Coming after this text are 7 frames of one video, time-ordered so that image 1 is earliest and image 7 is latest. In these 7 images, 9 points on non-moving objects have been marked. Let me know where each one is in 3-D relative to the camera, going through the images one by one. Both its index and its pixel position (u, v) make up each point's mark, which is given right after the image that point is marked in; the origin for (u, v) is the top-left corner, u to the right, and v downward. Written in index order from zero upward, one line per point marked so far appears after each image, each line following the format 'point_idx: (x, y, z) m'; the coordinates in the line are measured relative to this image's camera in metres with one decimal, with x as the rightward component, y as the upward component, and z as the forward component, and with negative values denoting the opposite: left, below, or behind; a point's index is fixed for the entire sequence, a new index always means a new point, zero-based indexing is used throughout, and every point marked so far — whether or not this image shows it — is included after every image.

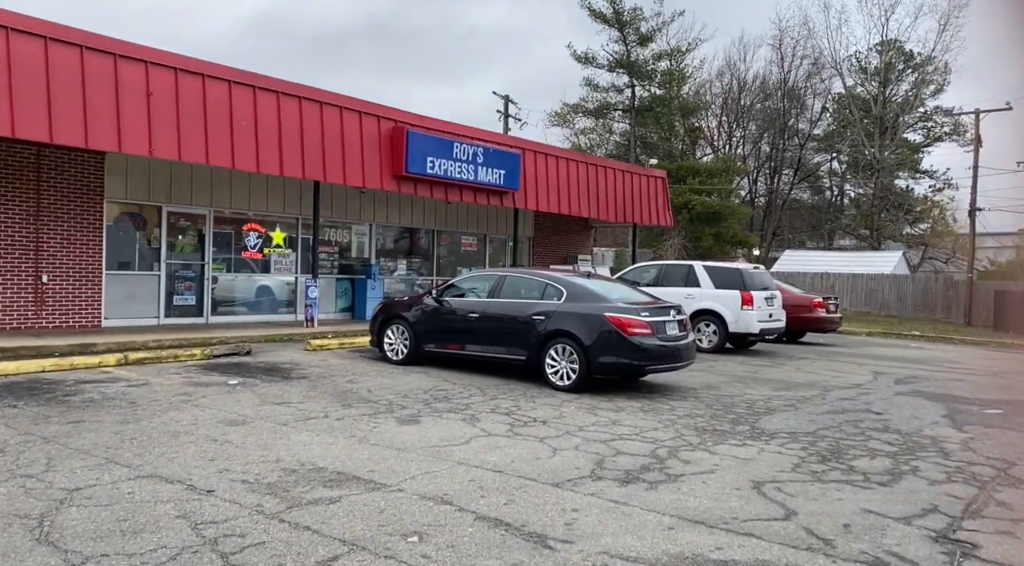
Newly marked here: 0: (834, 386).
0: (+4.4, -1.4, +10.8) m
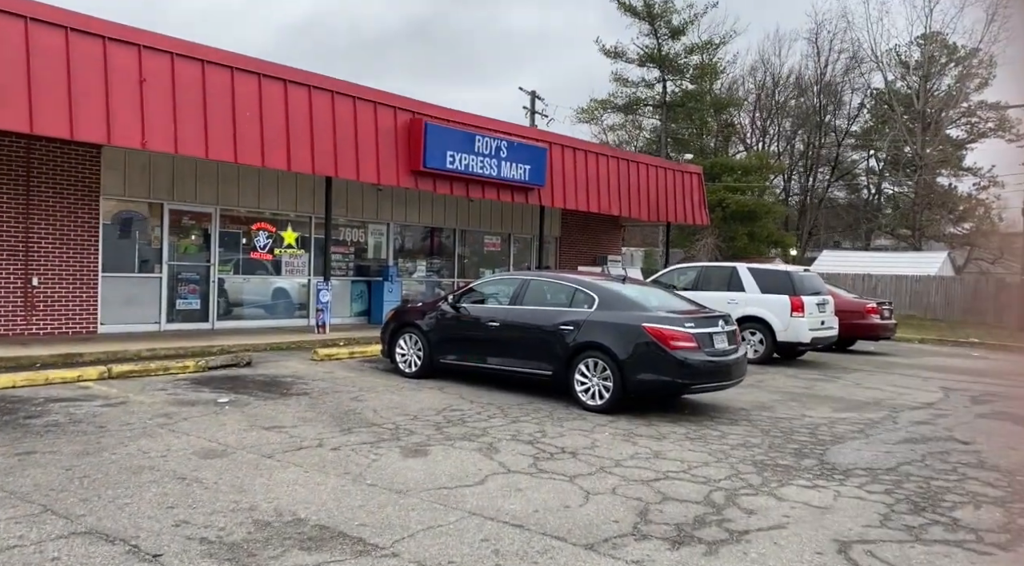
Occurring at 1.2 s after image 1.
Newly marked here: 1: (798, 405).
0: (+4.7, -1.5, +9.5) m
1: (+3.4, -1.4, +9.3) m
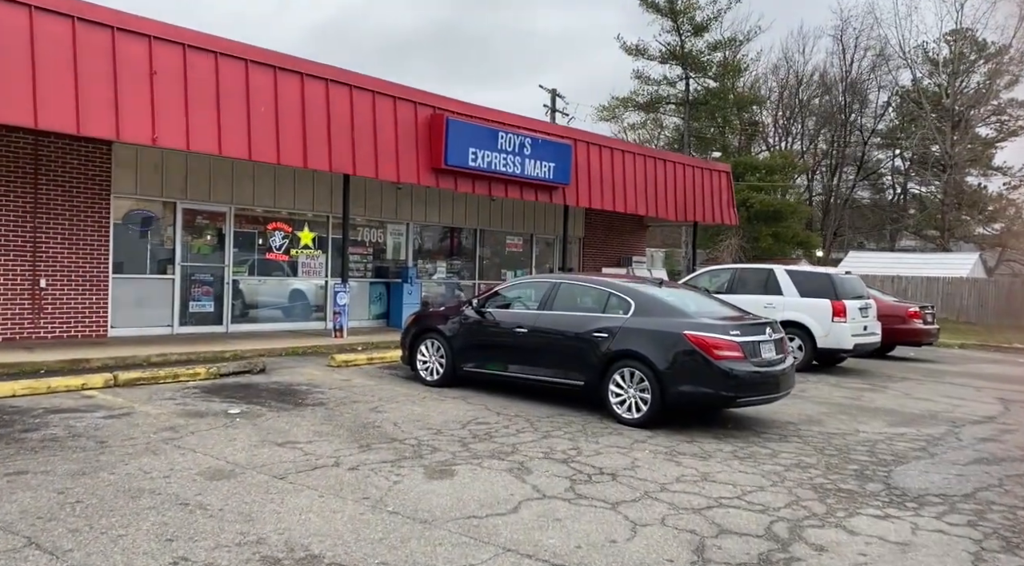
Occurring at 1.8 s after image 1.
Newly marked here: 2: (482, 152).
0: (+5.0, -1.5, +8.8) m
1: (+3.7, -1.5, +8.6) m
2: (-0.5, +2.4, +14.5) m
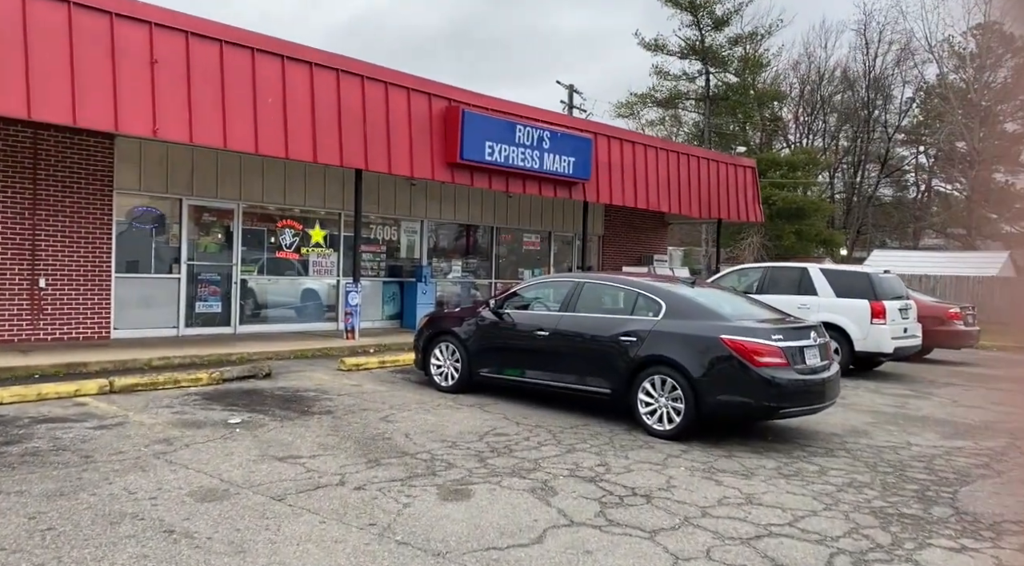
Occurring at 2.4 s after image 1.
0: (+5.2, -1.5, +8.1) m
1: (+3.9, -1.5, +7.9) m
2: (-0.2, +2.4, +13.9) m
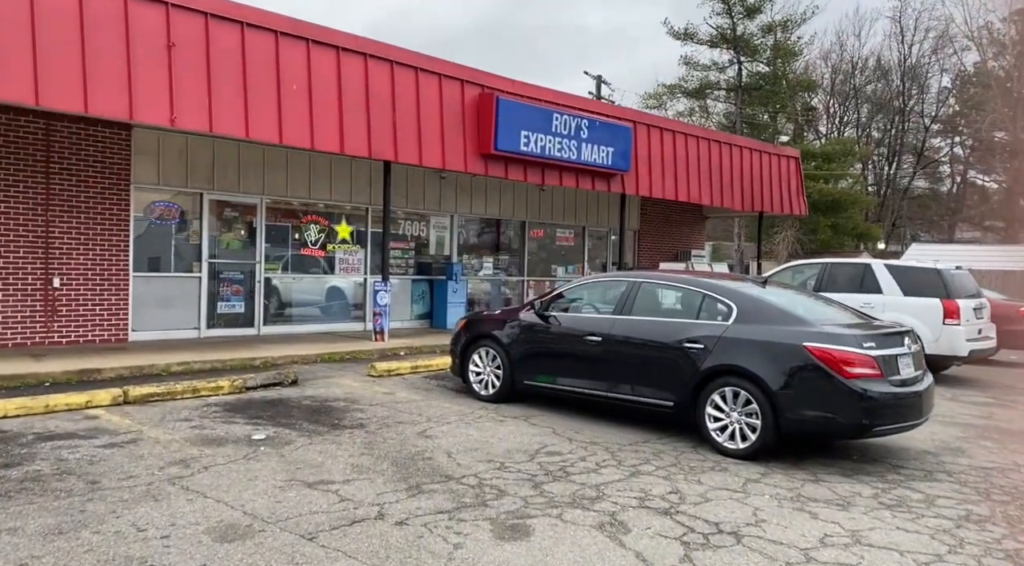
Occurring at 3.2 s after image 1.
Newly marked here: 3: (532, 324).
0: (+5.7, -1.5, +7.2) m
1: (+4.3, -1.5, +7.1) m
2: (+0.4, +2.5, +13.1) m
3: (+0.2, -0.4, +8.2) m
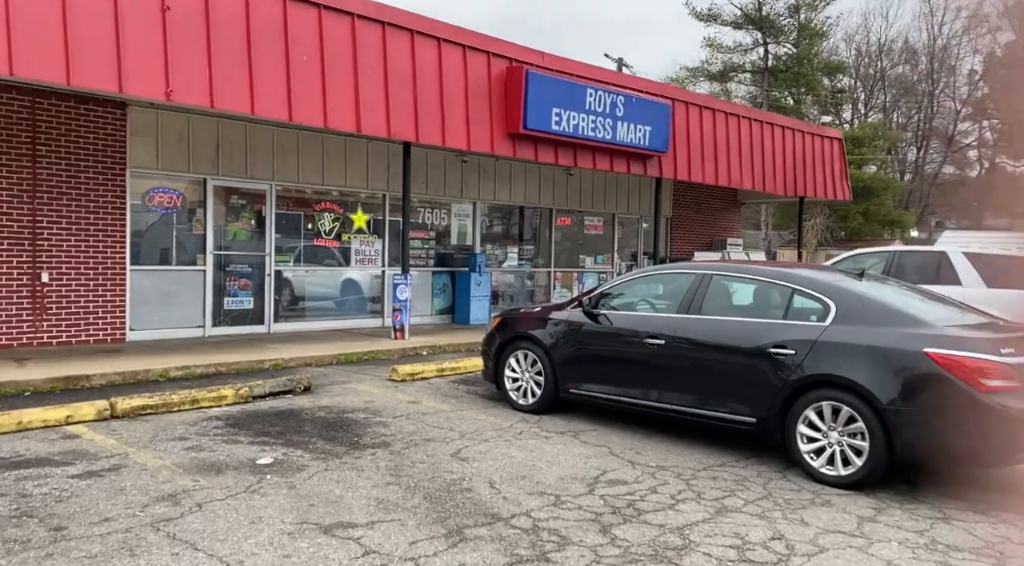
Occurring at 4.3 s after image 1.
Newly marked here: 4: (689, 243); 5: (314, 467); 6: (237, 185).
0: (+6.1, -1.4, +6.1) m
1: (+4.7, -1.4, +5.9) m
2: (+0.8, +2.6, +12.0) m
3: (+0.6, -0.4, +7.1) m
4: (+4.2, +0.9, +18.5) m
5: (-1.4, -1.3, +5.5) m
6: (-4.0, +1.4, +11.4) m
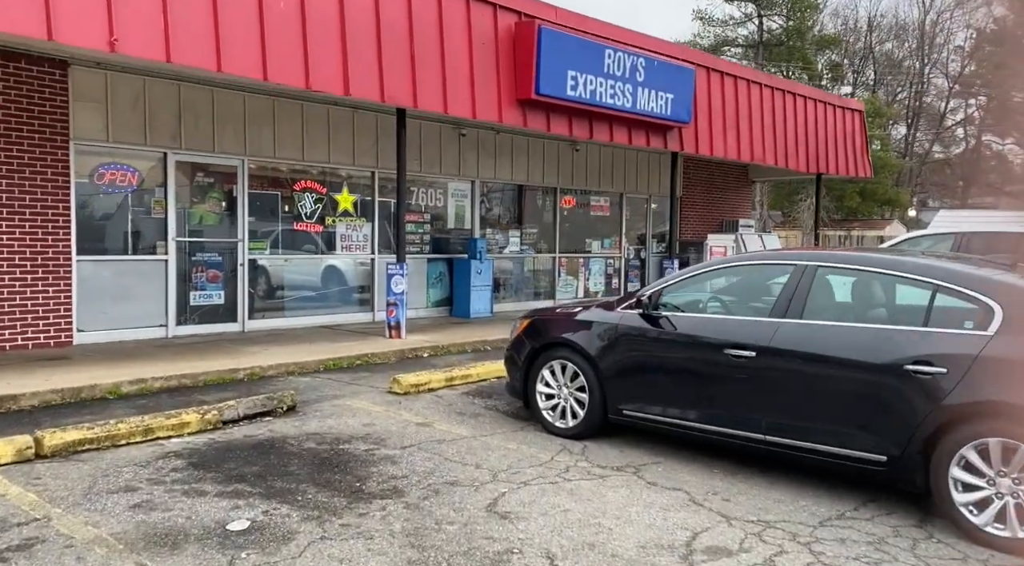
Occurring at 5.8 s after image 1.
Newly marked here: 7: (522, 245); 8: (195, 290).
0: (+6.4, -1.4, +4.8) m
1: (+5.0, -1.4, +4.6) m
2: (+1.0, +2.7, +10.5) m
3: (+0.9, -0.3, +5.6) m
4: (+4.1, +1.3, +17.1) m
5: (-1.1, -1.3, +4.1) m
6: (-3.8, +1.5, +9.8) m
7: (+0.2, +0.7, +13.9) m
8: (-3.9, -0.1, +9.9) m
